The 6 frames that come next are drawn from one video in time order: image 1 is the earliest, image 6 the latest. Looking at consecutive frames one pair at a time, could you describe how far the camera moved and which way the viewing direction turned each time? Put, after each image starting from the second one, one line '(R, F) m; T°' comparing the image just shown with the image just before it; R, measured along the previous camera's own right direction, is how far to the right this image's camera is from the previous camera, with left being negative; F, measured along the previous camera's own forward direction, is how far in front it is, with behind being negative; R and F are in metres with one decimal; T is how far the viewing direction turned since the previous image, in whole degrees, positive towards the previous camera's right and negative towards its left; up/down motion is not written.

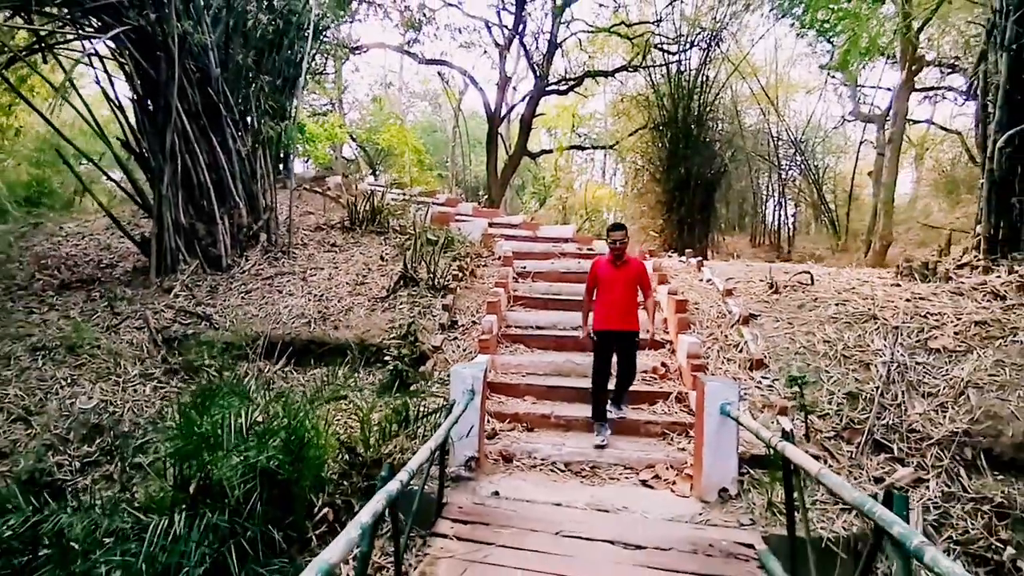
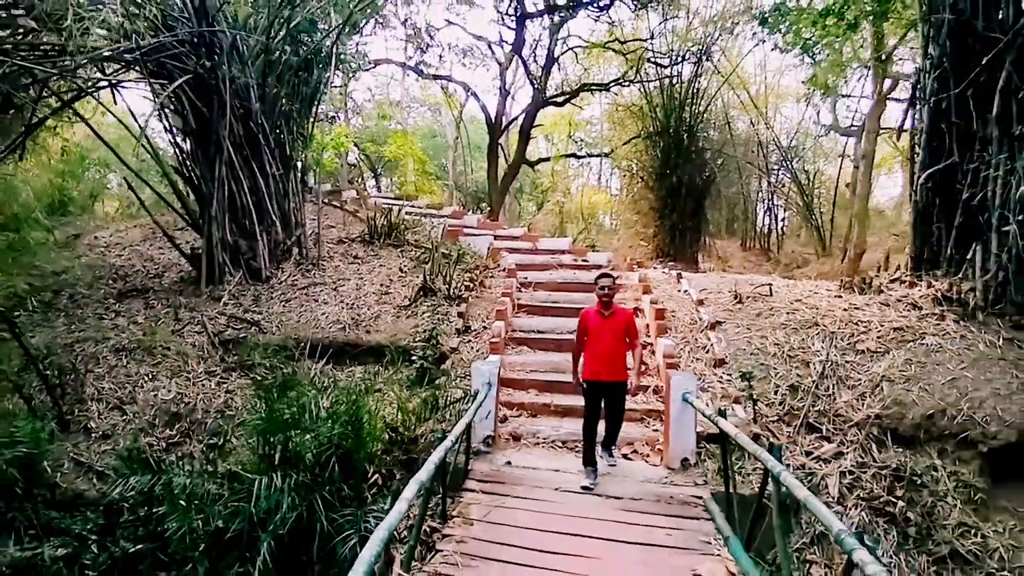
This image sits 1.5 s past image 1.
(-0.1, -0.7) m; 0°
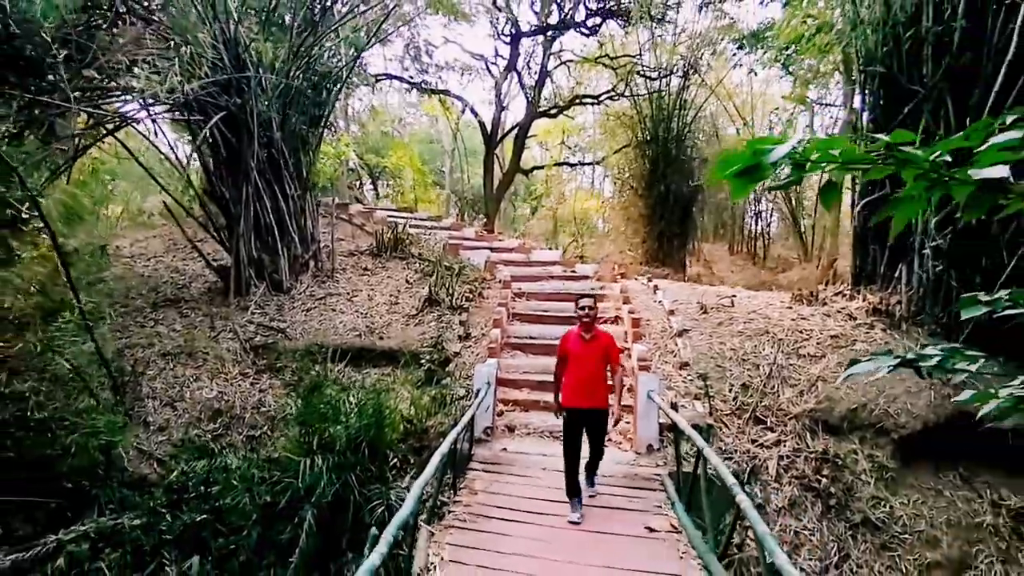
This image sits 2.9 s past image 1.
(0.0, -0.6) m; 0°
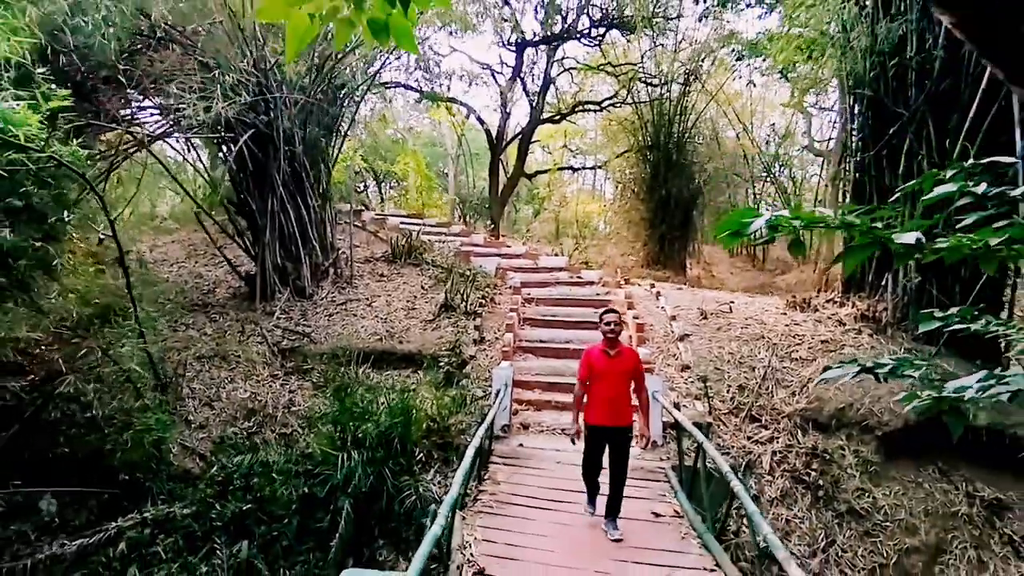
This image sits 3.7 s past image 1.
(-0.1, -0.3) m; 0°
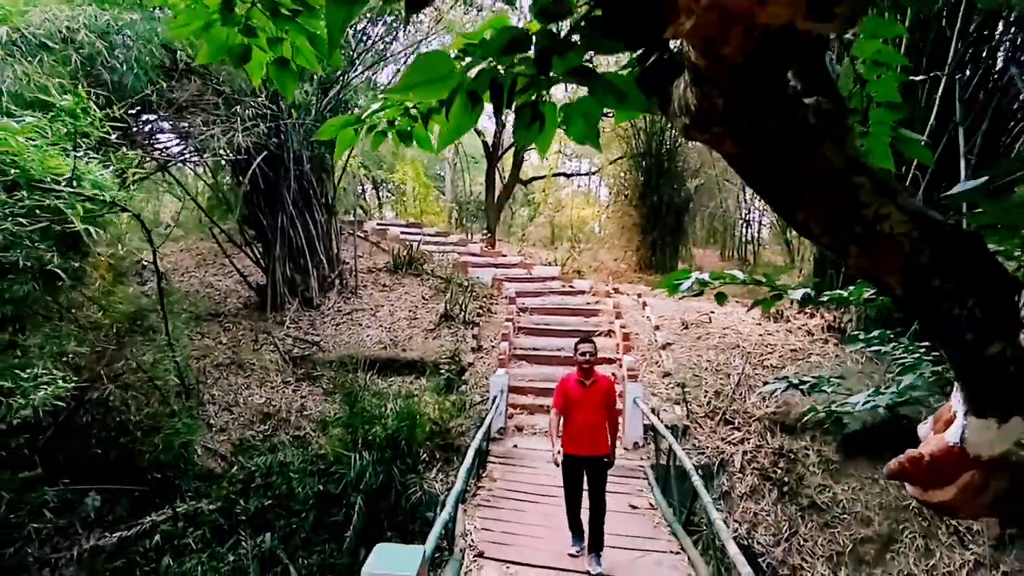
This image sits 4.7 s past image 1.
(0.0, -0.4) m; 0°
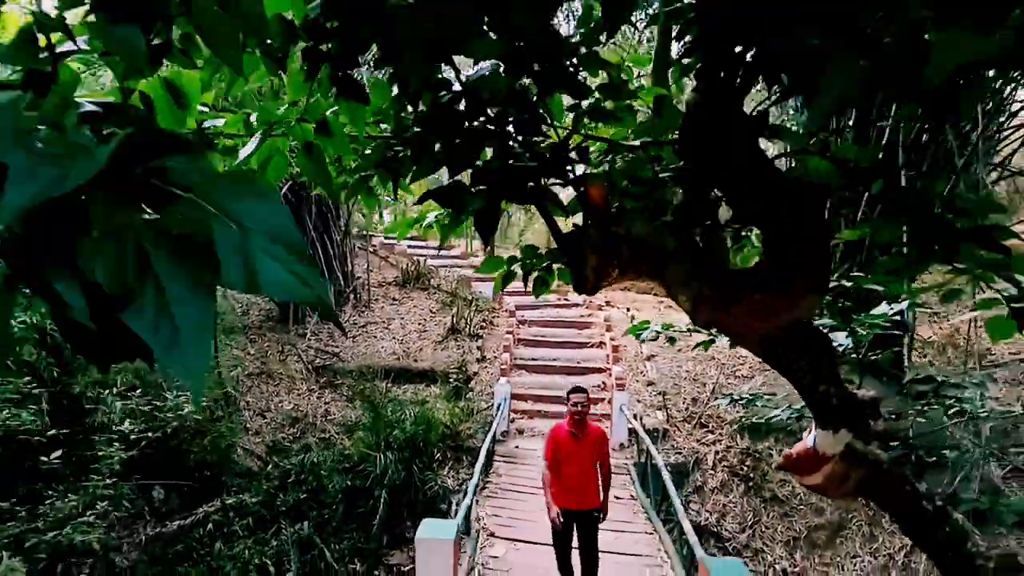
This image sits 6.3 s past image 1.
(0.0, -0.7) m; 0°
